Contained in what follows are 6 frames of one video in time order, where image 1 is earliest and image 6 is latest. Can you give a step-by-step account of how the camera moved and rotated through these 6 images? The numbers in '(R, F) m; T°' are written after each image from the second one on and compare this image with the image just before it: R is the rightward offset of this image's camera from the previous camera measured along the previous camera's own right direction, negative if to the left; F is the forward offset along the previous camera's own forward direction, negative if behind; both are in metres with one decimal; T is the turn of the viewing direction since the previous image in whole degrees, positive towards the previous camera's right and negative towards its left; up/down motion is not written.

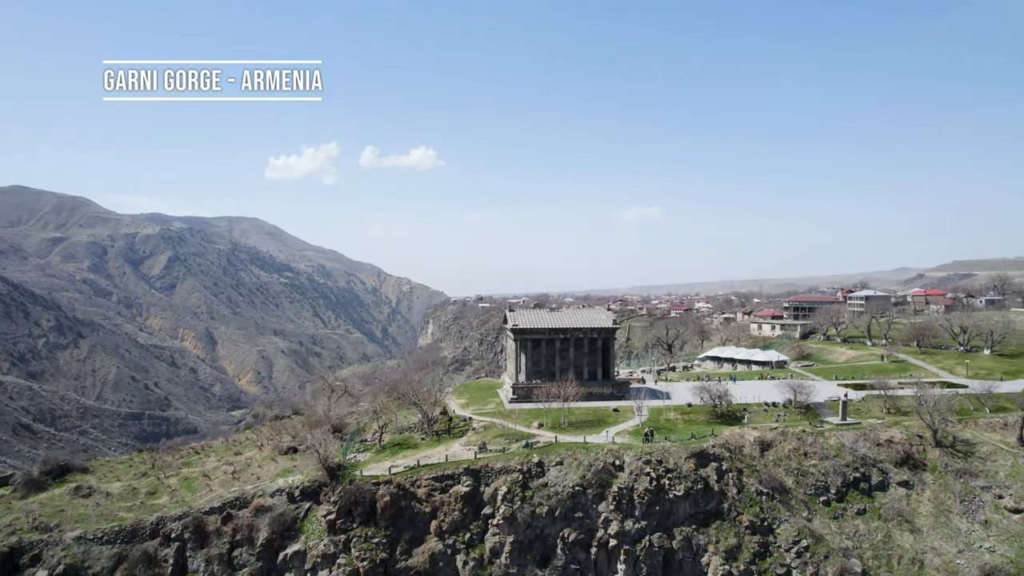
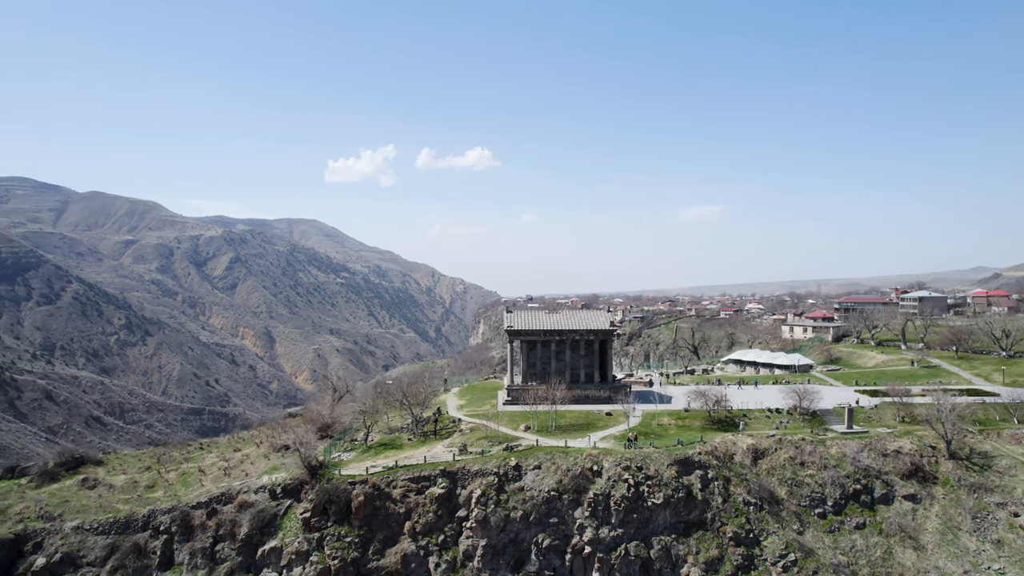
(+5.8, +0.7) m; -5°
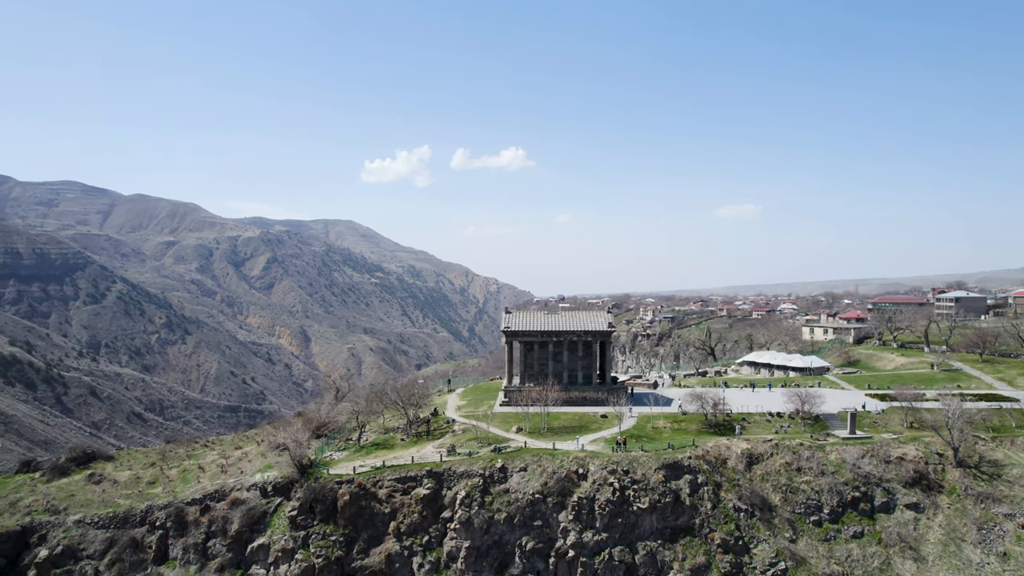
(+3.6, +0.3) m; -3°
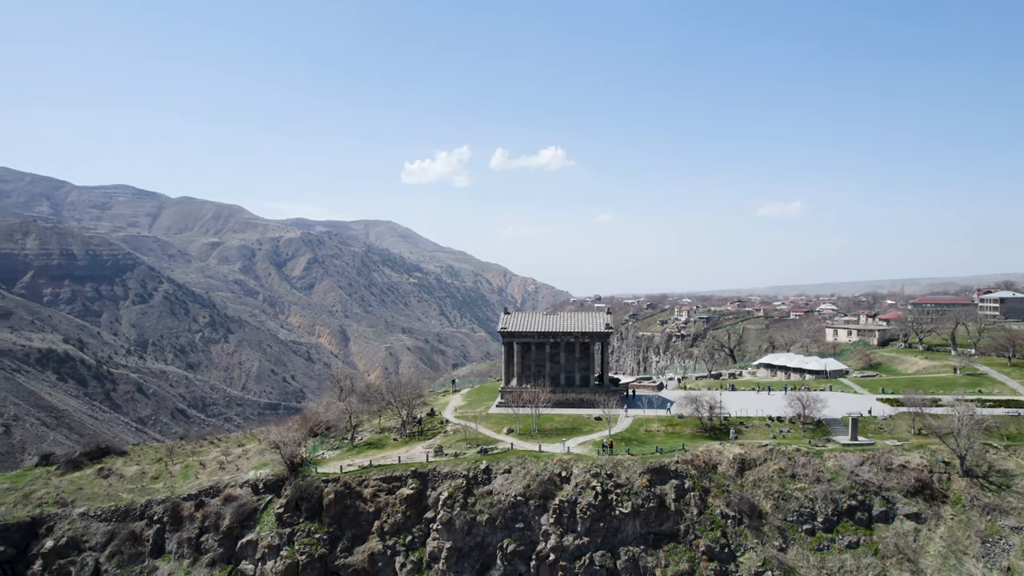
(+4.1, +0.3) m; -3°
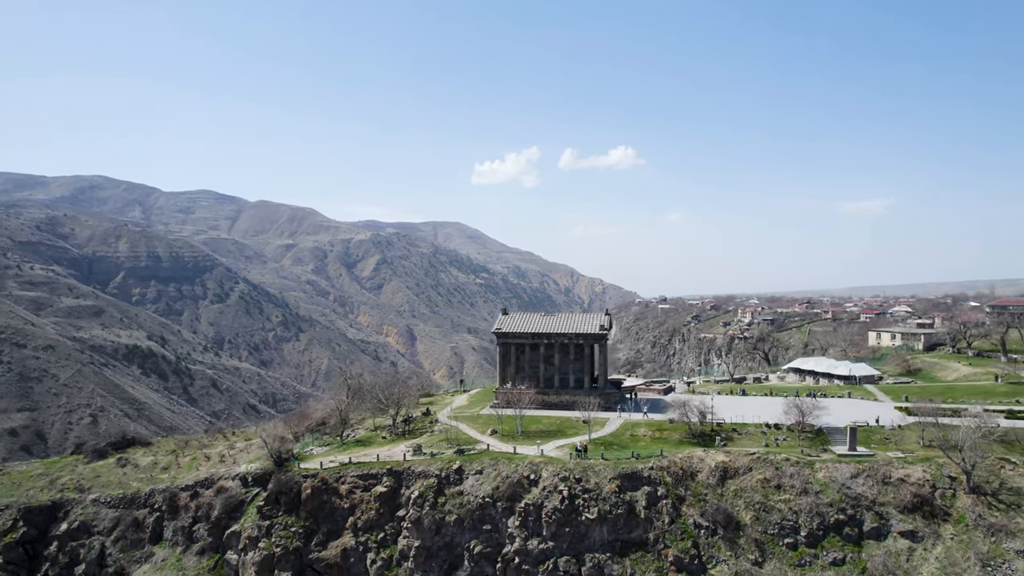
(+7.1, +0.7) m; -6°
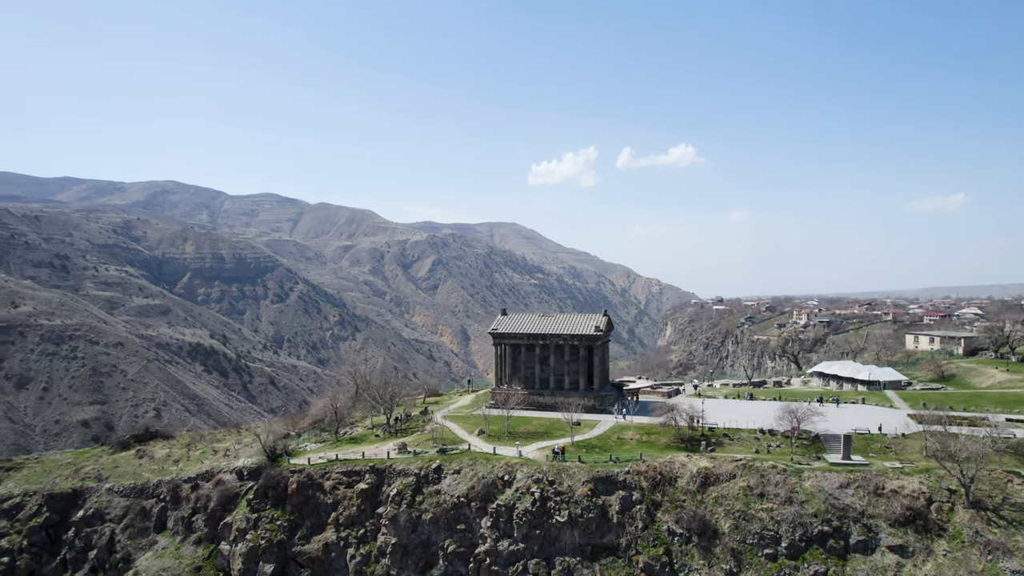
(+5.8, +0.4) m; -5°
